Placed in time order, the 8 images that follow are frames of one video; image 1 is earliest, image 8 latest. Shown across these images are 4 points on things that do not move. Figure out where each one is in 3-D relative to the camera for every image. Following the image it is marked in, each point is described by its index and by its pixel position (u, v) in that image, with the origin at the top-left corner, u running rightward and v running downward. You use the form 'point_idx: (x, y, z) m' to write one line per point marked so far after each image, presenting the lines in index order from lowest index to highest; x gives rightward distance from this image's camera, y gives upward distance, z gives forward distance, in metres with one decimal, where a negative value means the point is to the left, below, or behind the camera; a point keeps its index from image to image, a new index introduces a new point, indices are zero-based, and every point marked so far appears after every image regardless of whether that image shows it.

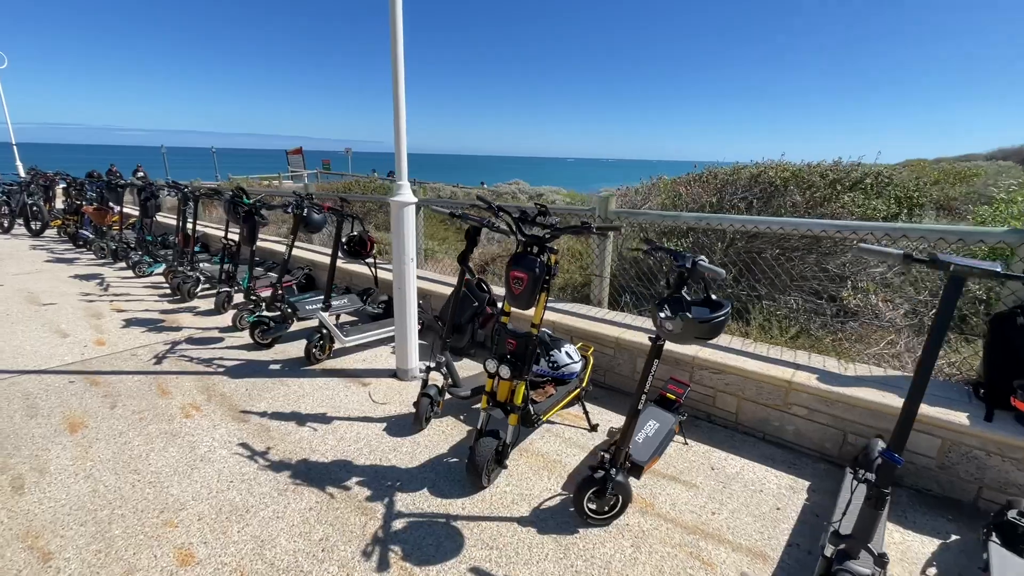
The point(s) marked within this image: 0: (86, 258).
0: (-7.4, +0.5, +8.3) m
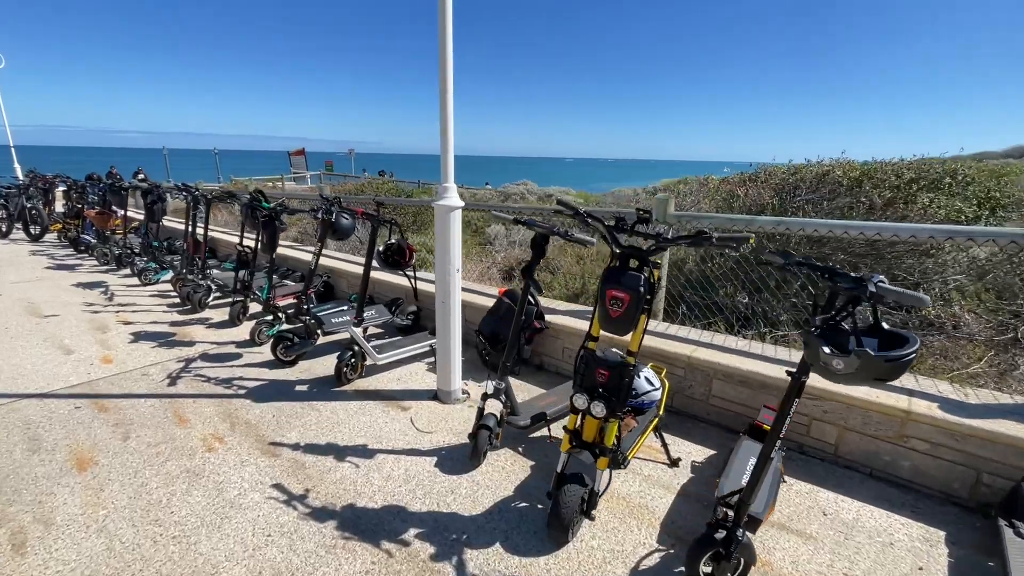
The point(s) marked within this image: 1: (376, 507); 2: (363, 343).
0: (-7.0, +0.4, +8.0) m
1: (-0.7, -1.1, +2.3) m
2: (-1.1, -0.4, +3.6) m
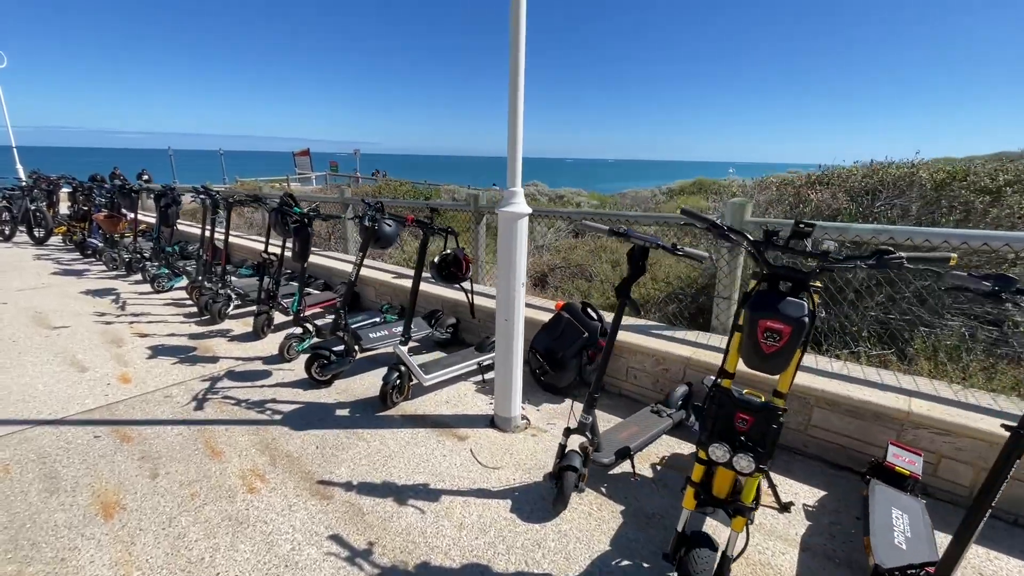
0: (-6.6, +0.3, +7.6) m
1: (-0.2, -1.2, +2.0) m
2: (-0.7, -0.5, +3.2) m
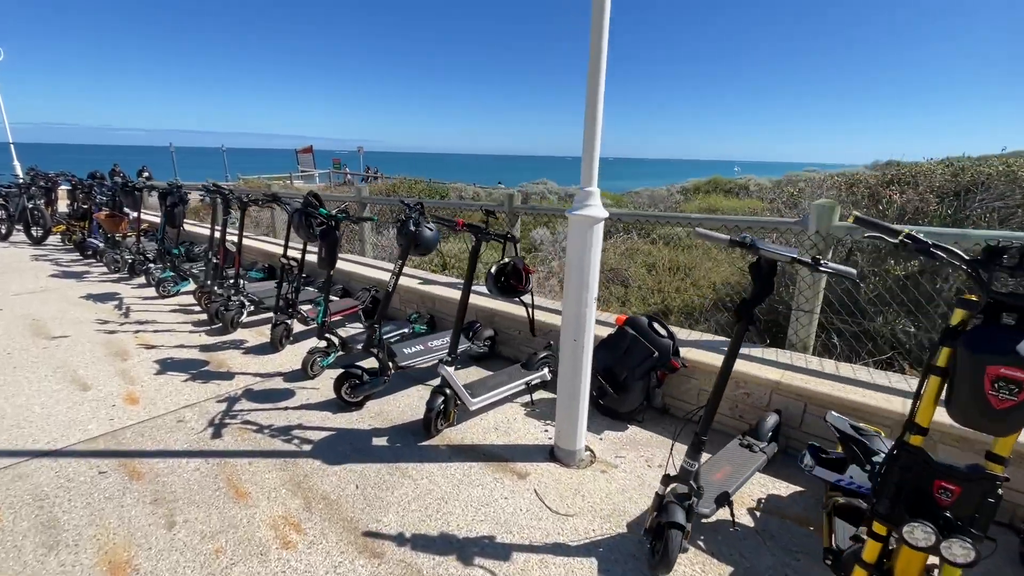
0: (-6.2, +0.2, +7.2) m
1: (+0.1, -1.2, +1.6) m
2: (-0.3, -0.6, +2.9) m
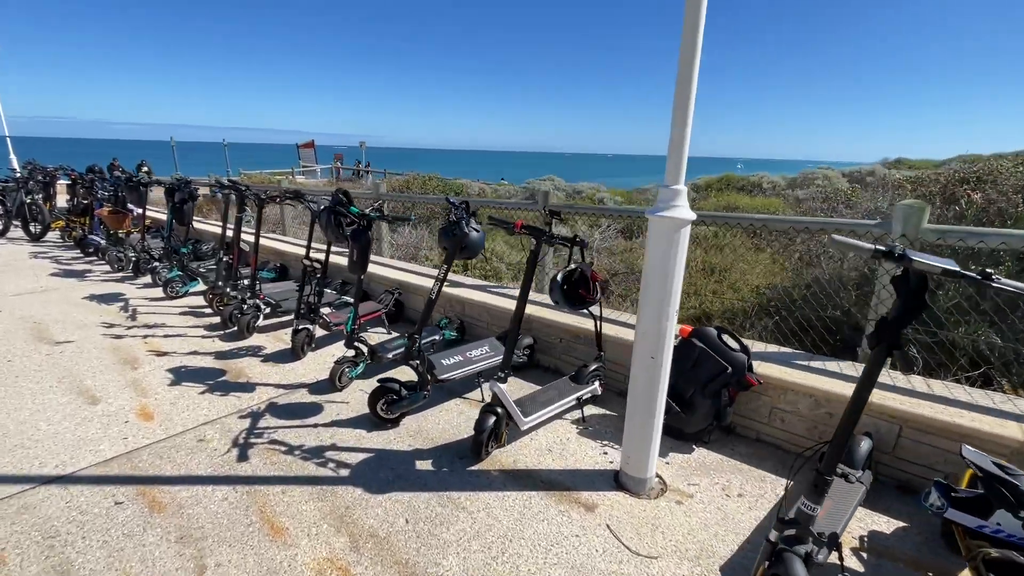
0: (-5.9, +0.3, +6.9) m
1: (+0.4, -1.3, +1.4) m
2: (0.0, -0.6, +2.6) m
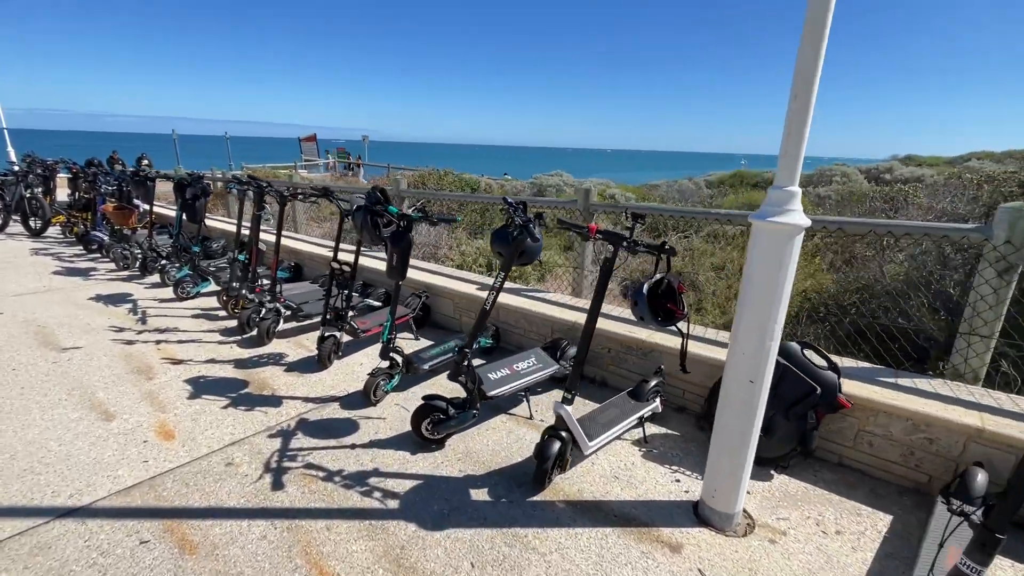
0: (-5.6, +0.3, +6.6) m
1: (+0.8, -1.4, +1.1) m
2: (+0.3, -0.7, +2.3) m
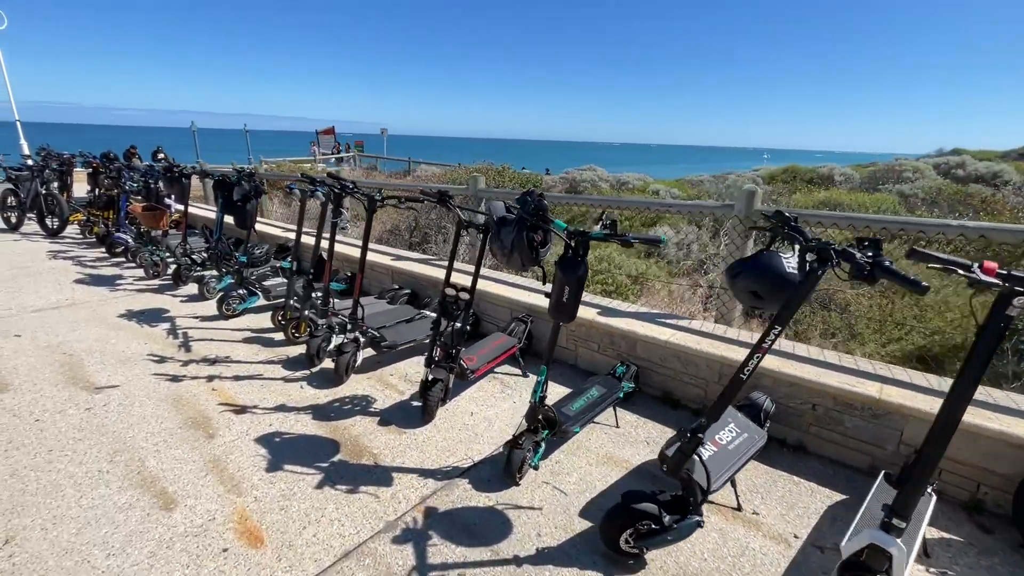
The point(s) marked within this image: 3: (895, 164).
0: (-4.7, +0.1, +5.9) m
1: (+1.6, -1.6, +0.3) m
2: (+1.2, -0.9, +1.5) m
3: (+10.5, +3.4, +13.1) m
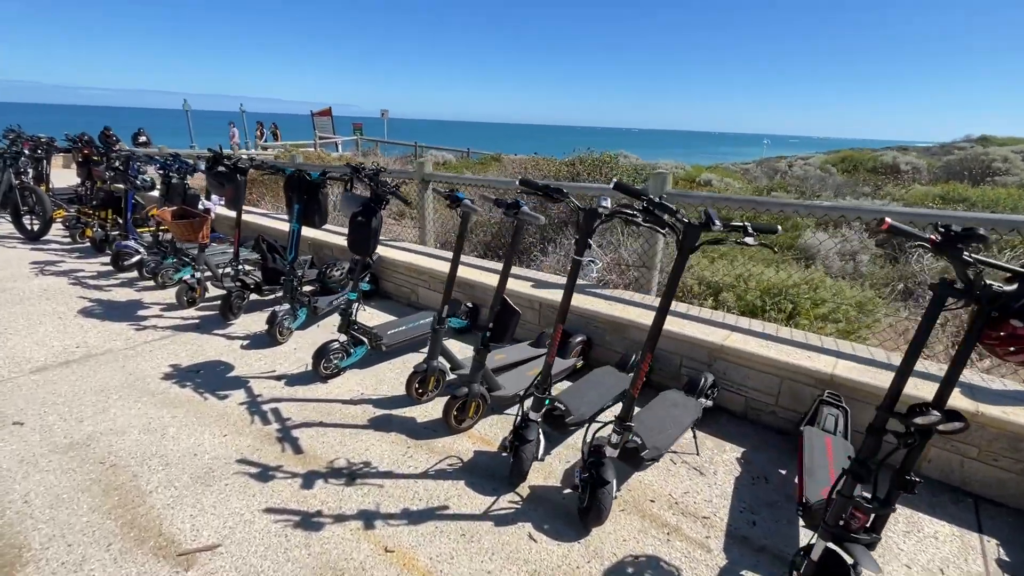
0: (-3.3, -0.1, +4.4) m
1: (+3.3, -2.0, -0.8) m
2: (+2.8, -1.3, +0.3) m
3: (+11.5, +3.4, +12.1) m
